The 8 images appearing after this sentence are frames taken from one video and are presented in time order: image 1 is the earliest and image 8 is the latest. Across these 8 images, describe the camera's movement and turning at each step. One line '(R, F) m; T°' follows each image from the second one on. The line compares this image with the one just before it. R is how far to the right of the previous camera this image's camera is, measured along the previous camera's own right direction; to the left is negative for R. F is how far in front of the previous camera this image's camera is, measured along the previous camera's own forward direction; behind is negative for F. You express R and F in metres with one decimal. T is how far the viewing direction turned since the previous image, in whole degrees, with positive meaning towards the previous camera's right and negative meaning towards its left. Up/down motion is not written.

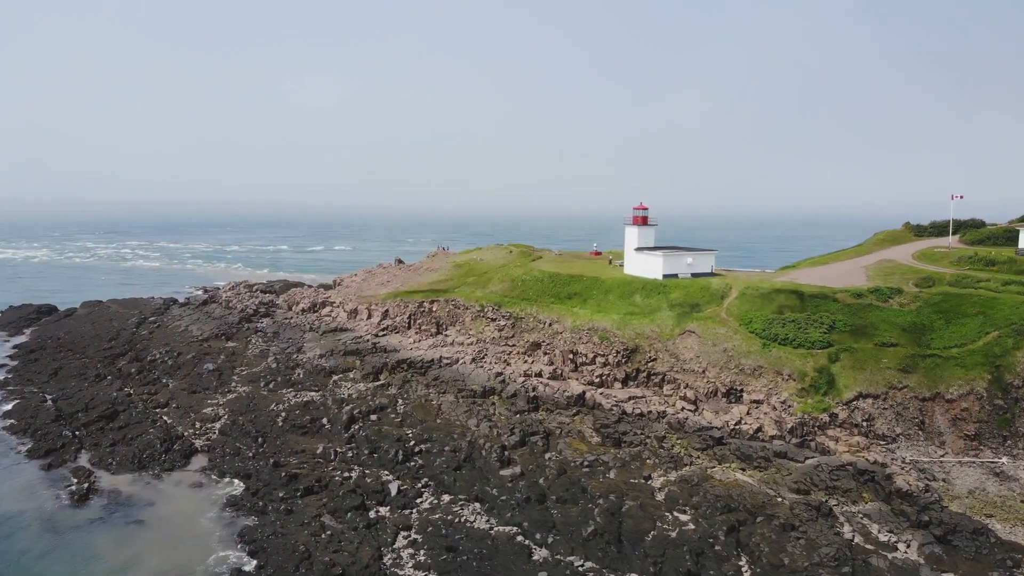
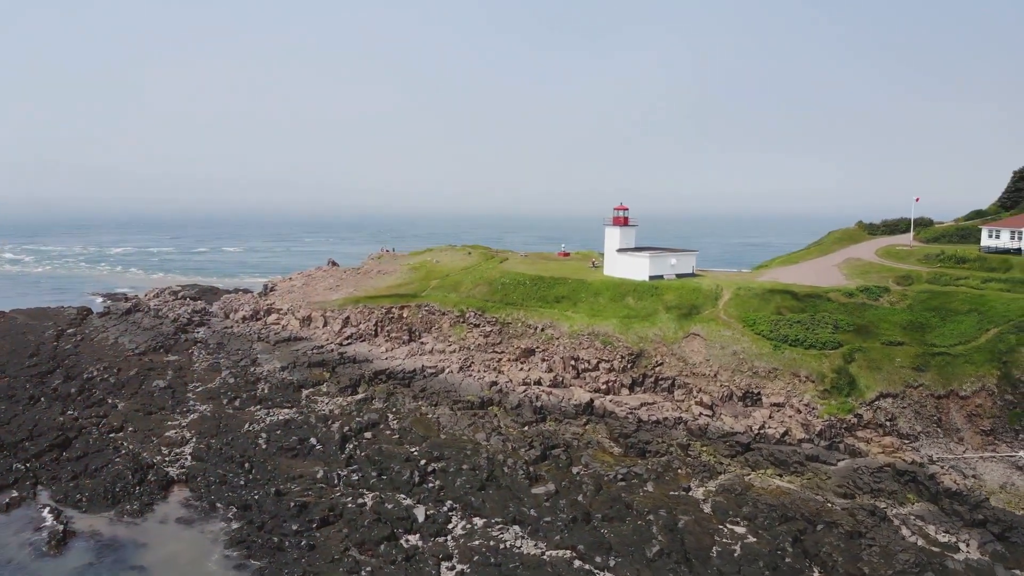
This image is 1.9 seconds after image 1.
(-4.6, +1.9) m; +9°
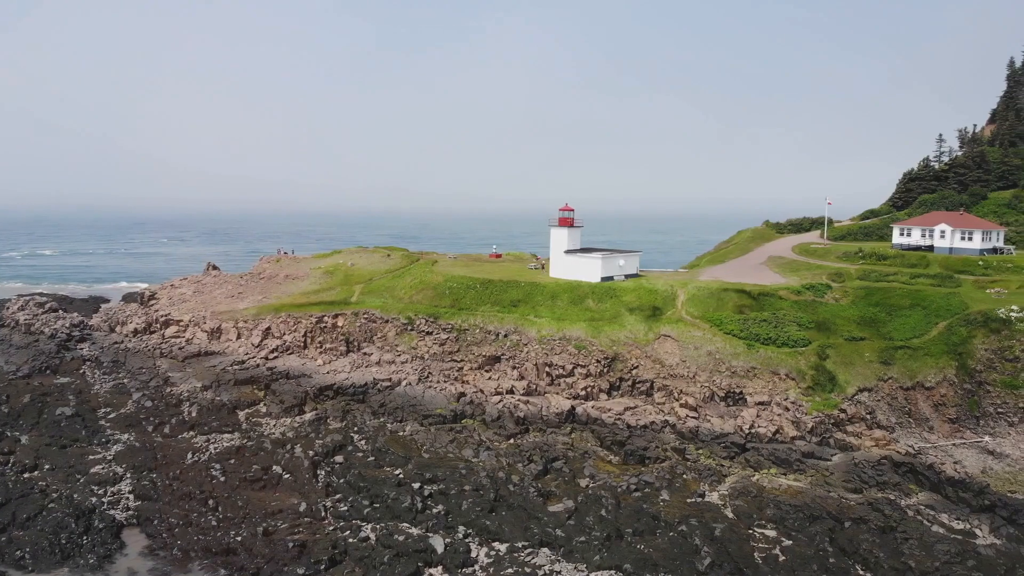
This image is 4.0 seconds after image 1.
(-5.3, +2.1) m; +12°
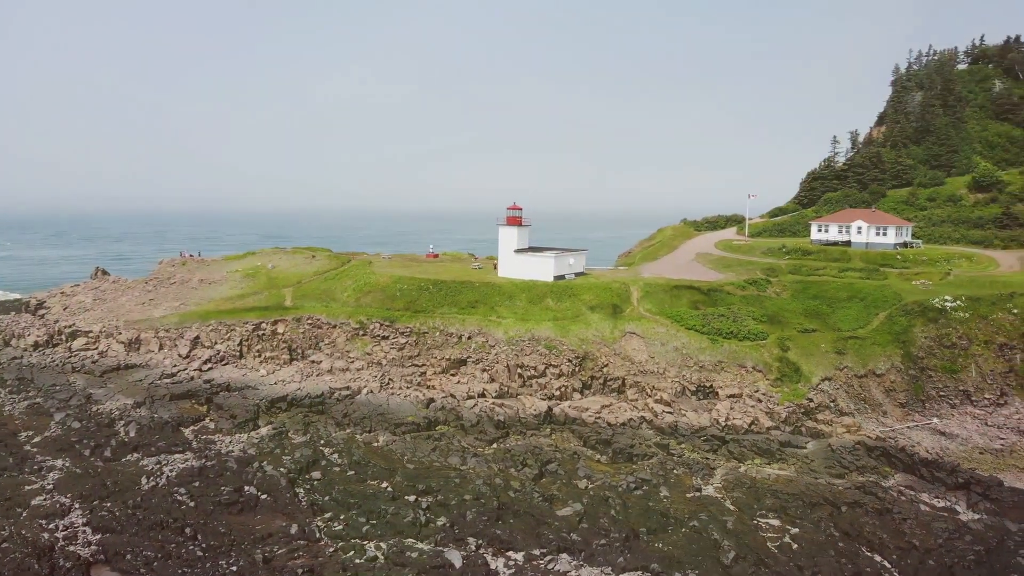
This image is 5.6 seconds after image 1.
(-4.1, +1.1) m; +10°
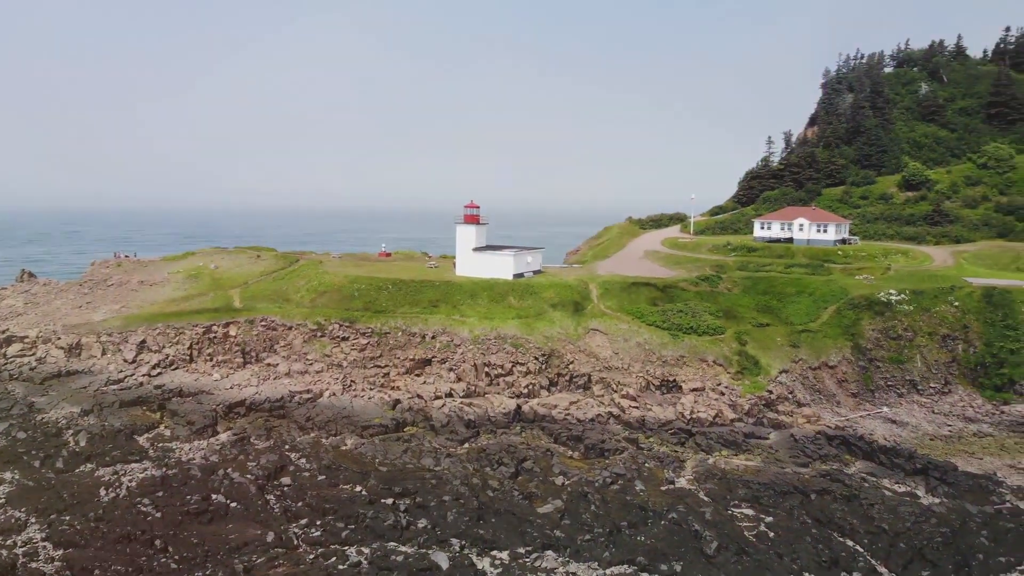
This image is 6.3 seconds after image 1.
(-1.6, +0.2) m; +5°
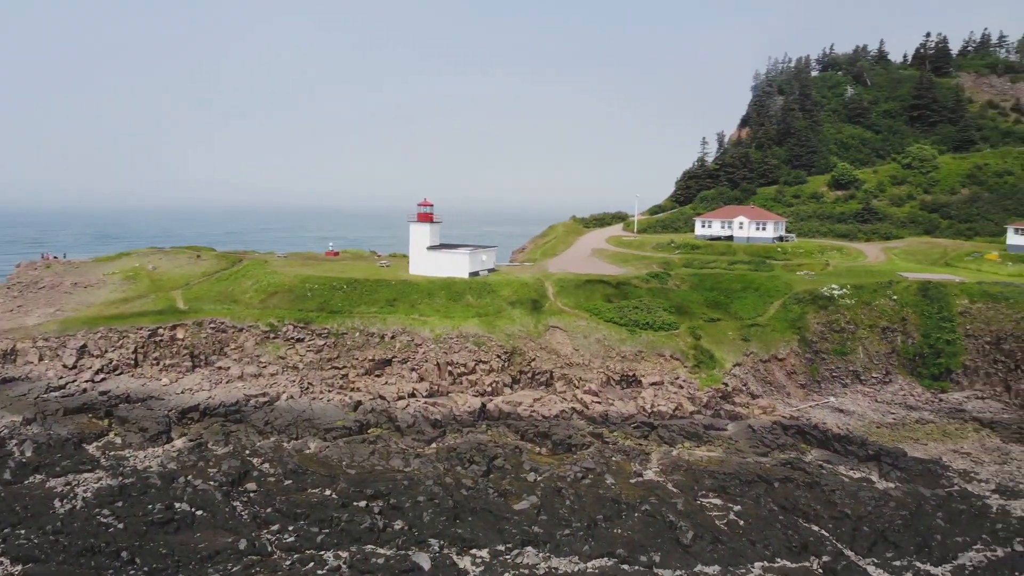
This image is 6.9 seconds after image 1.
(-1.5, +0.1) m; +6°
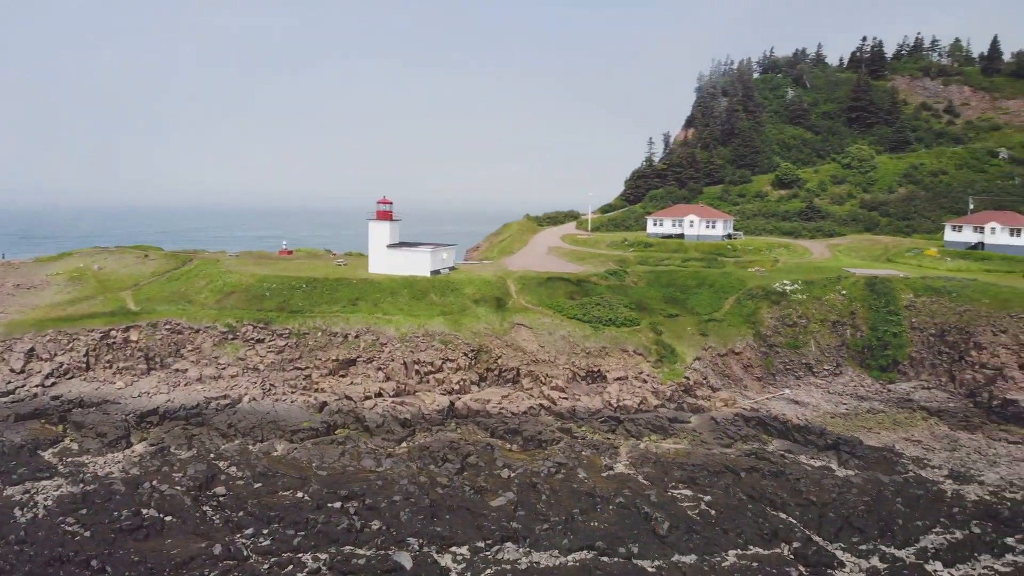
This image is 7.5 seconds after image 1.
(-1.2, -0.1) m; +5°
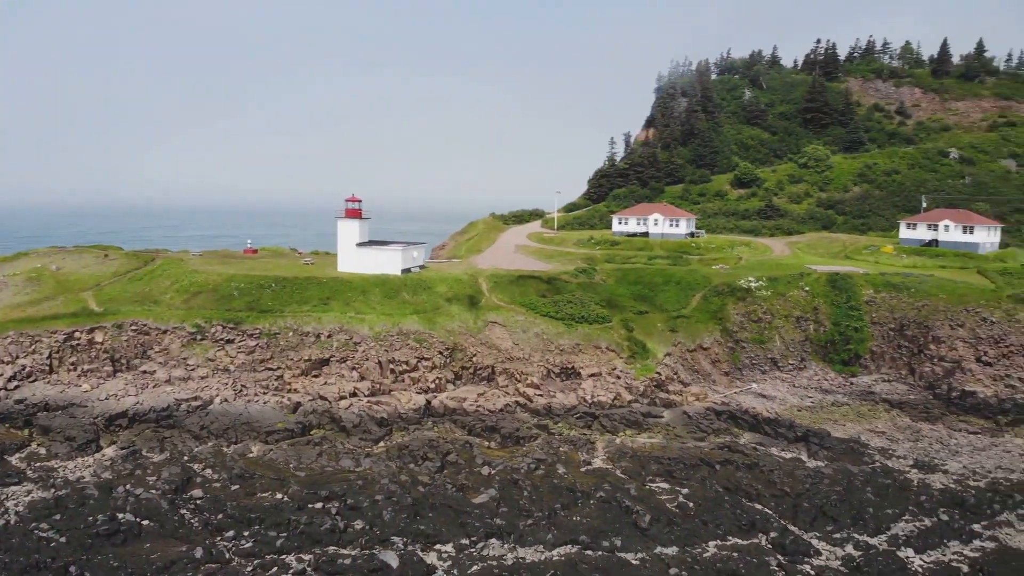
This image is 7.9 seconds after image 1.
(-0.9, -0.1) m; +3°
